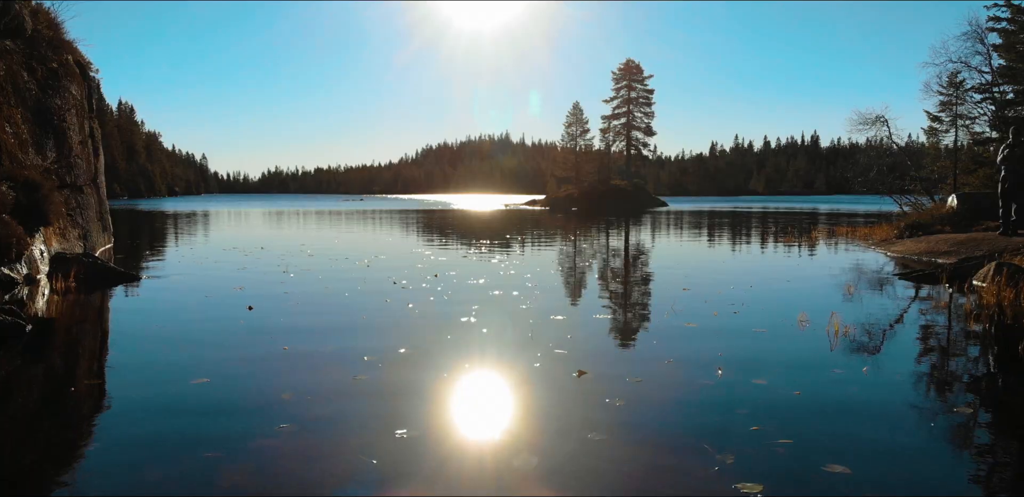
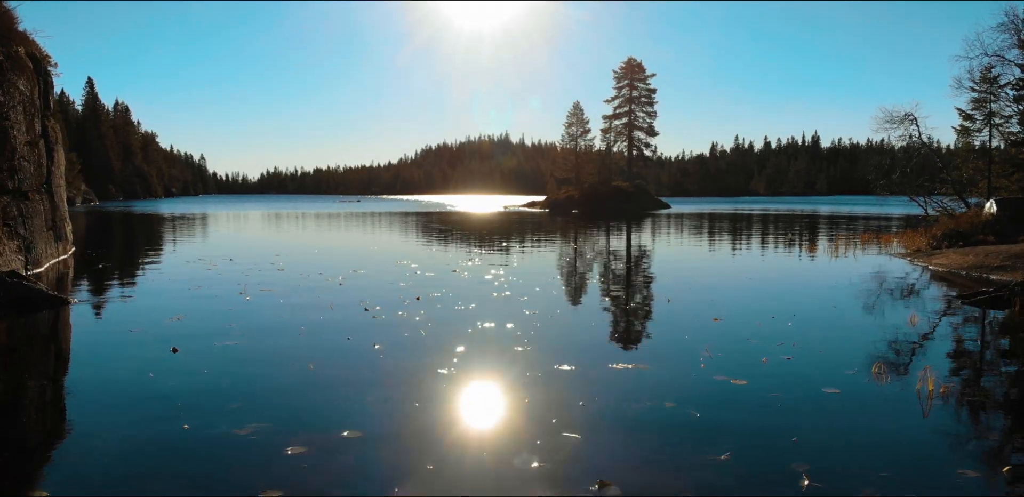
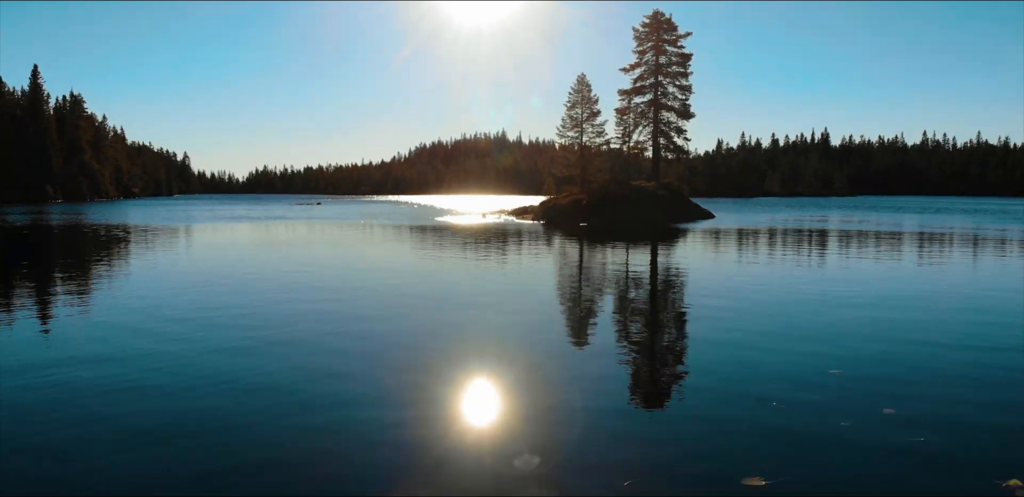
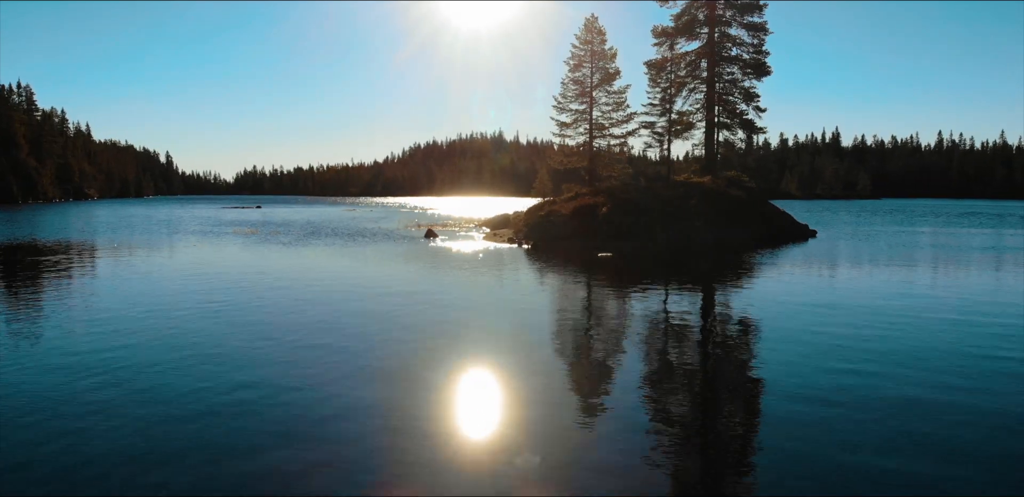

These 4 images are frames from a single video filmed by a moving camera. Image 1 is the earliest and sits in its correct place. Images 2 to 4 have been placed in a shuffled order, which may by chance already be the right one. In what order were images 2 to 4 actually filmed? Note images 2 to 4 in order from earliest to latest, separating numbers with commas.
2, 3, 4
